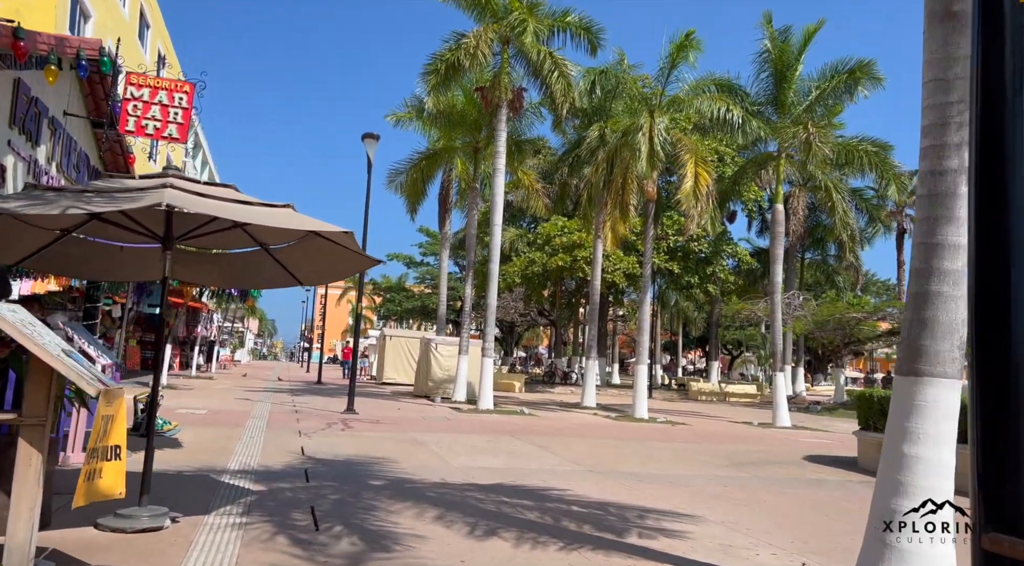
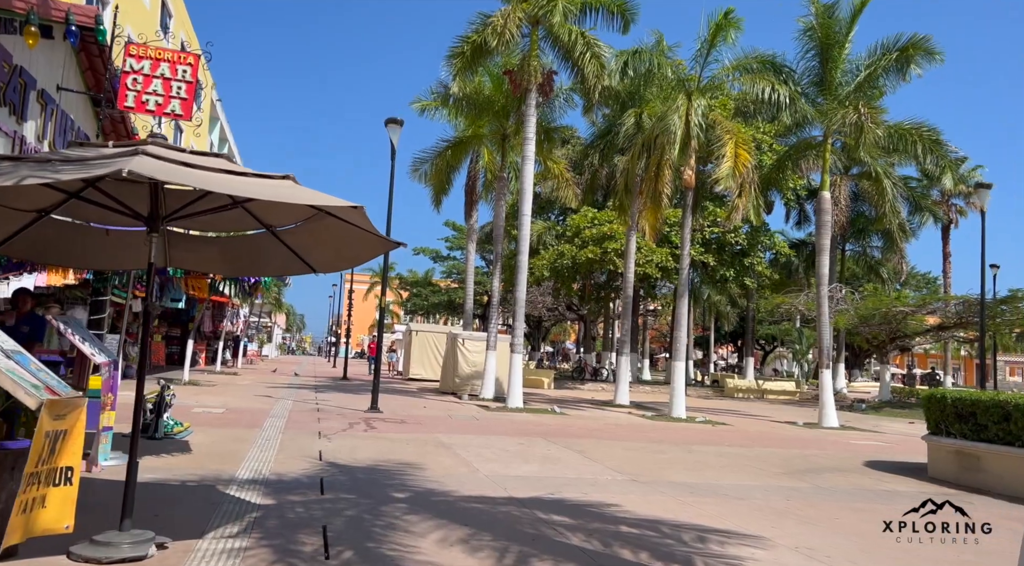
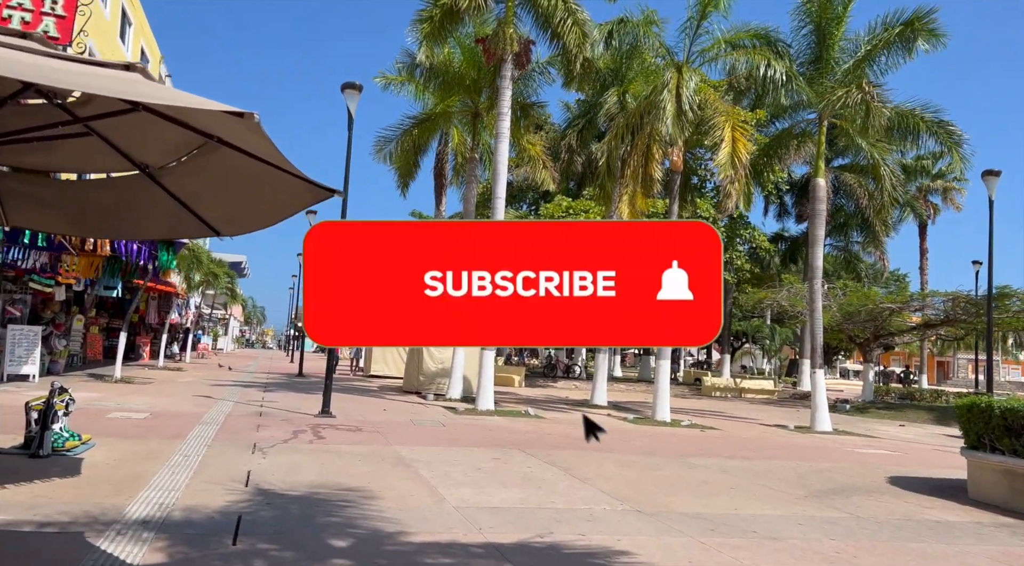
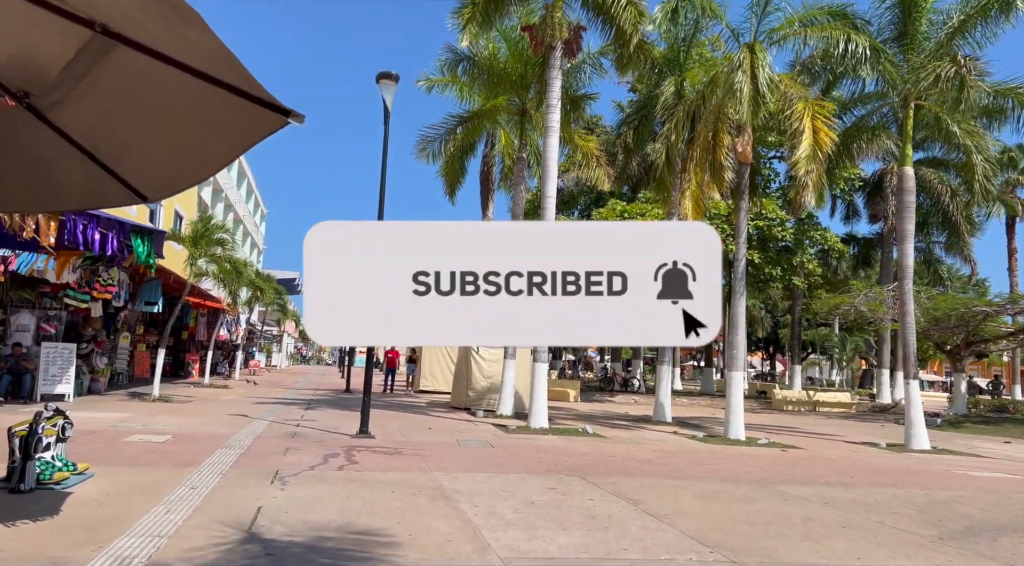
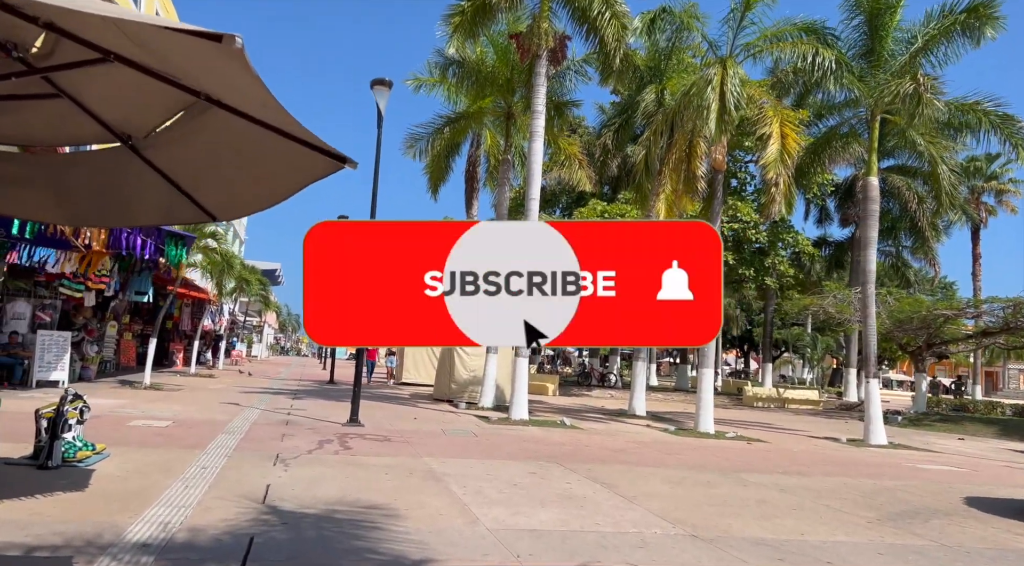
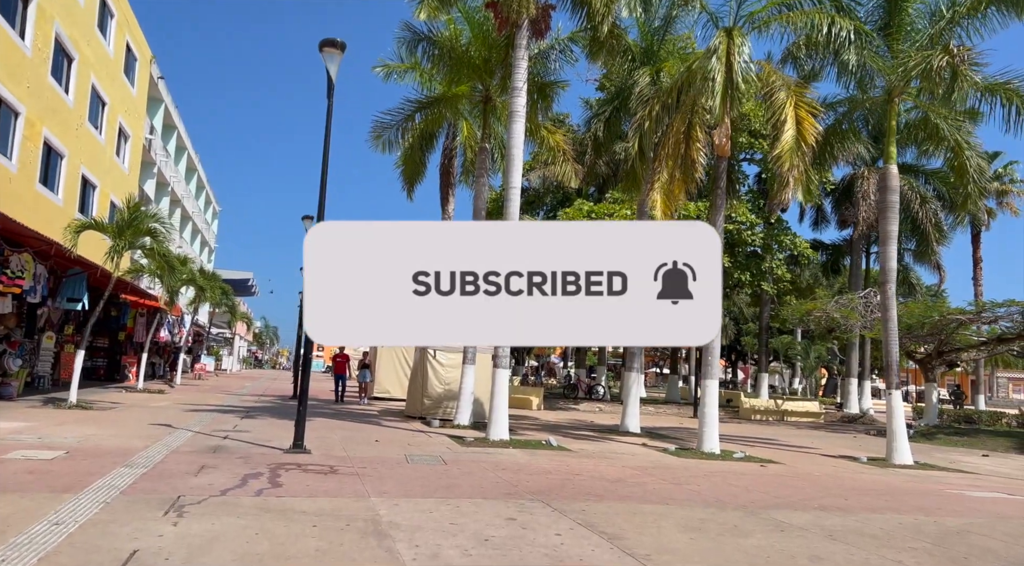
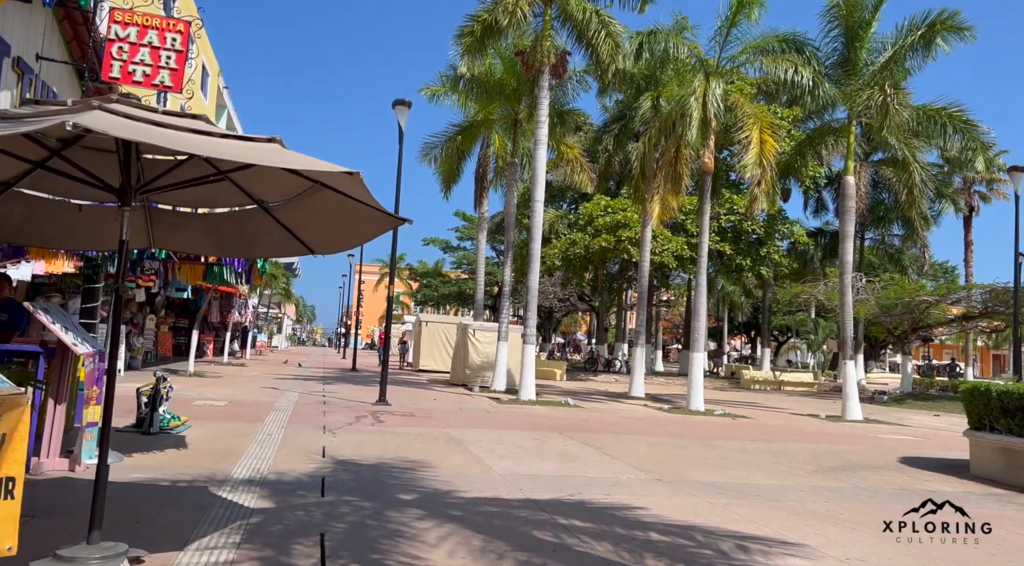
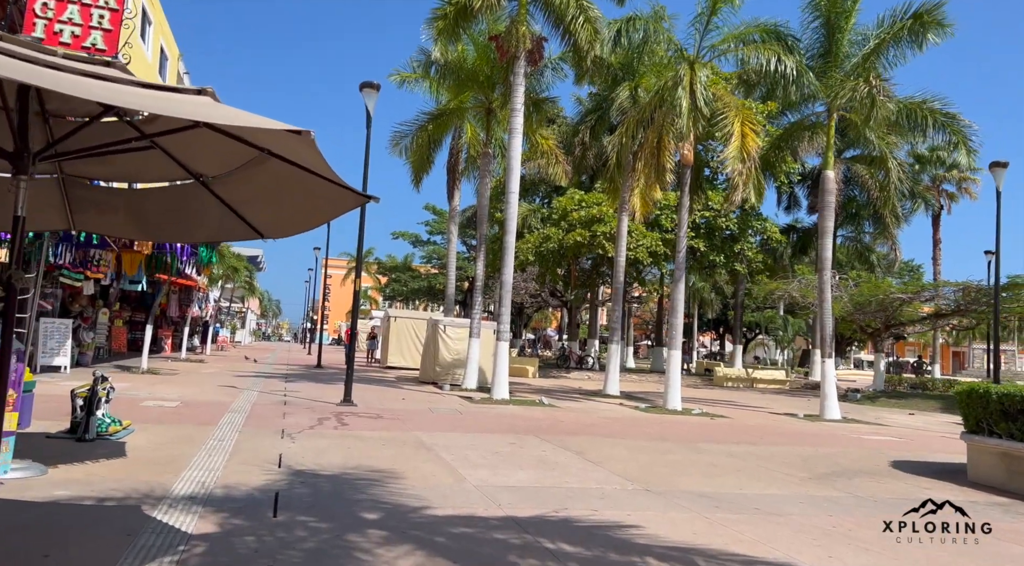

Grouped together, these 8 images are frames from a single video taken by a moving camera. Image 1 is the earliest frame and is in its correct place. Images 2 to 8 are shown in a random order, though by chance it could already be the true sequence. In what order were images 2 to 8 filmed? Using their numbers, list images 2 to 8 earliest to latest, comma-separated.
2, 7, 8, 3, 5, 4, 6
